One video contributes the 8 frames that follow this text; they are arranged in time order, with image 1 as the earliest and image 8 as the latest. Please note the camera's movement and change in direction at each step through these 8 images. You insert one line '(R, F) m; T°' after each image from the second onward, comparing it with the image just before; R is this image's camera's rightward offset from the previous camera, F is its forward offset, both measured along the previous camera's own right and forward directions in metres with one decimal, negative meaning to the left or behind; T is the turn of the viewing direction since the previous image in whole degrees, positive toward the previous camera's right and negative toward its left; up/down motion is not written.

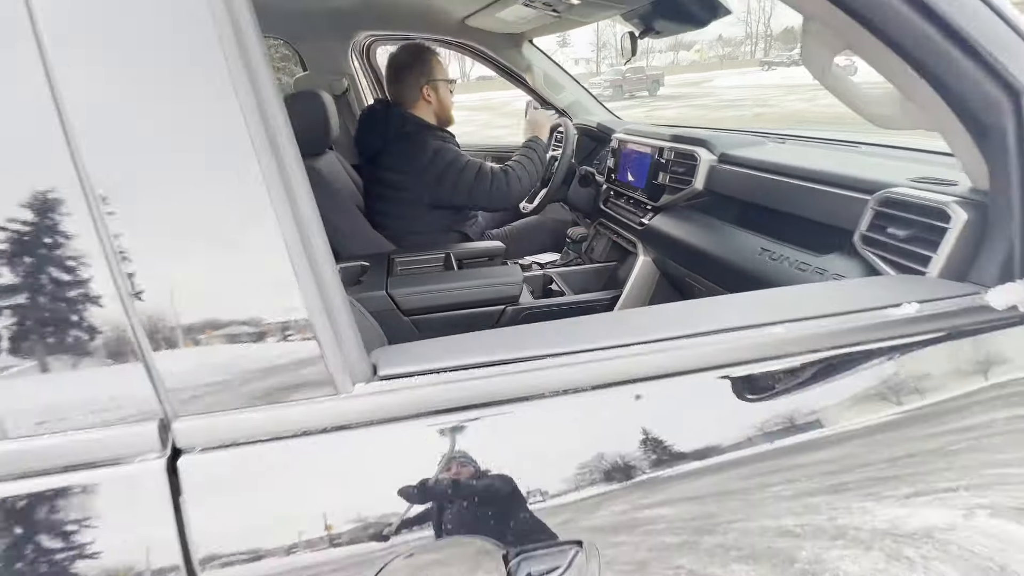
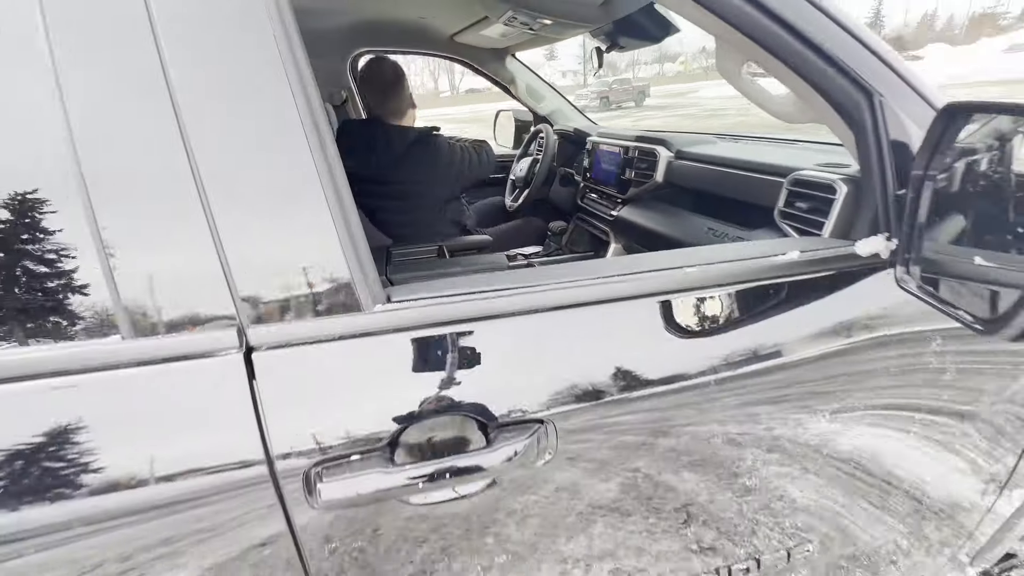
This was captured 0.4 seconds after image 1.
(0.0, -0.1) m; +1°
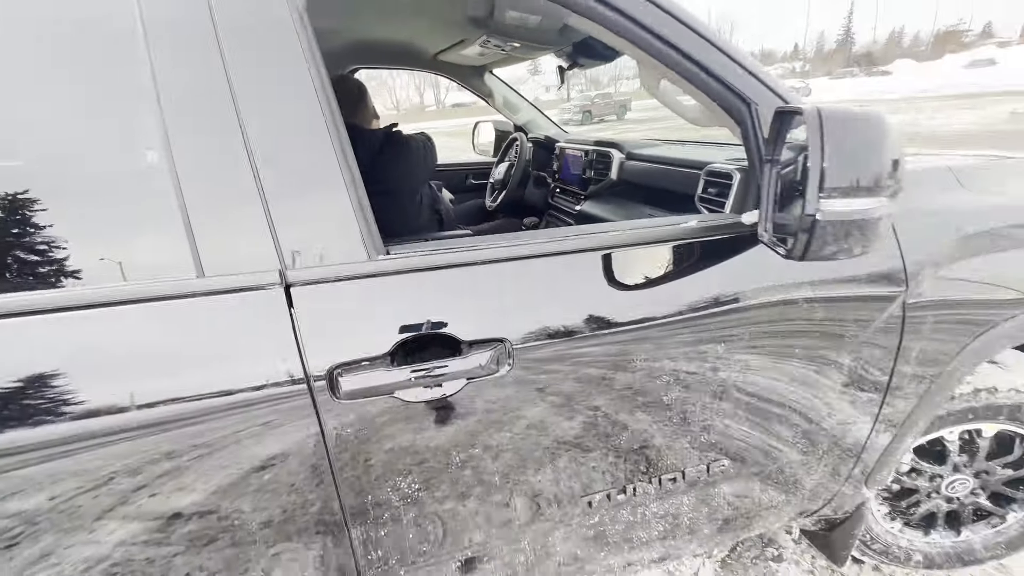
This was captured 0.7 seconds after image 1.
(0.0, -0.2) m; +2°
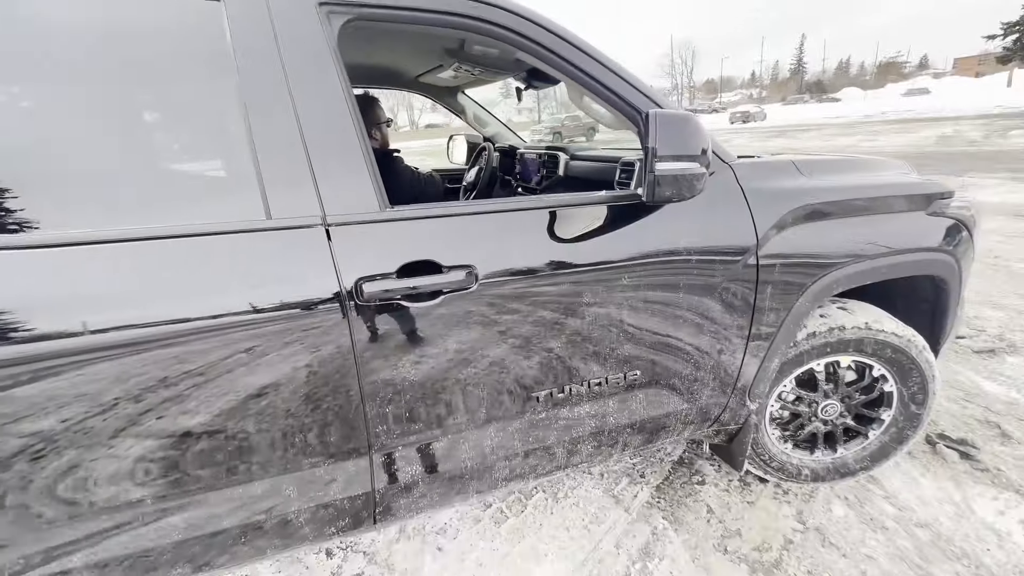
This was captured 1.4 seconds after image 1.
(0.0, -0.4) m; +3°
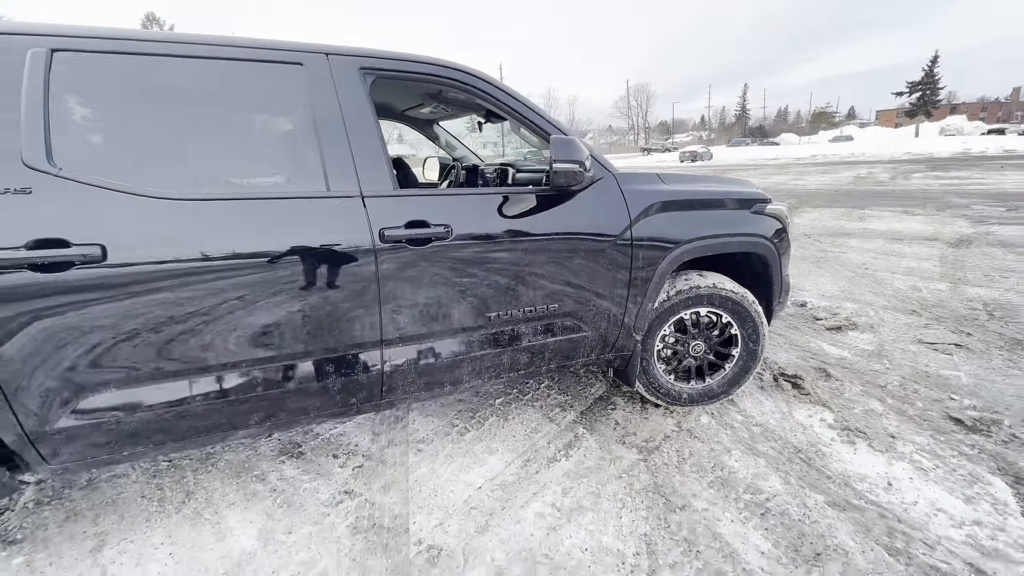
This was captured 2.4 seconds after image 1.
(0.0, -0.7) m; +5°
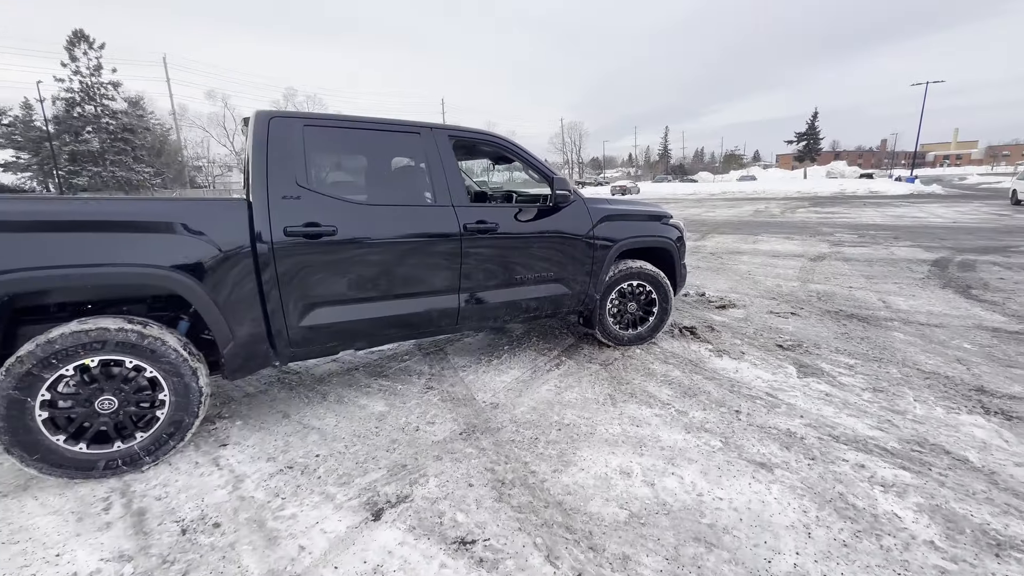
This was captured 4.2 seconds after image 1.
(-0.6, -1.4) m; +8°
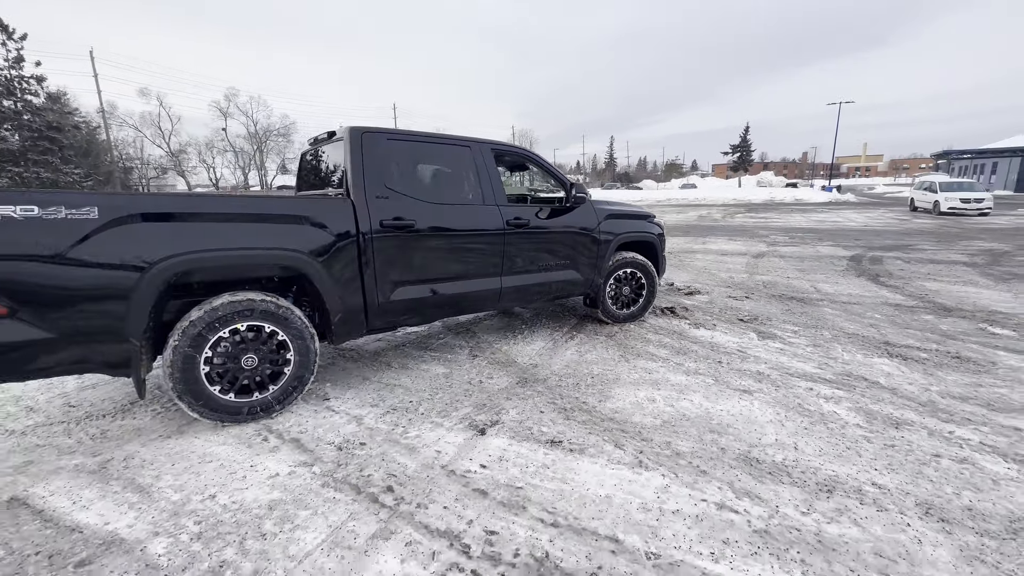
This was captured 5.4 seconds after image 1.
(-0.7, -0.7) m; +6°
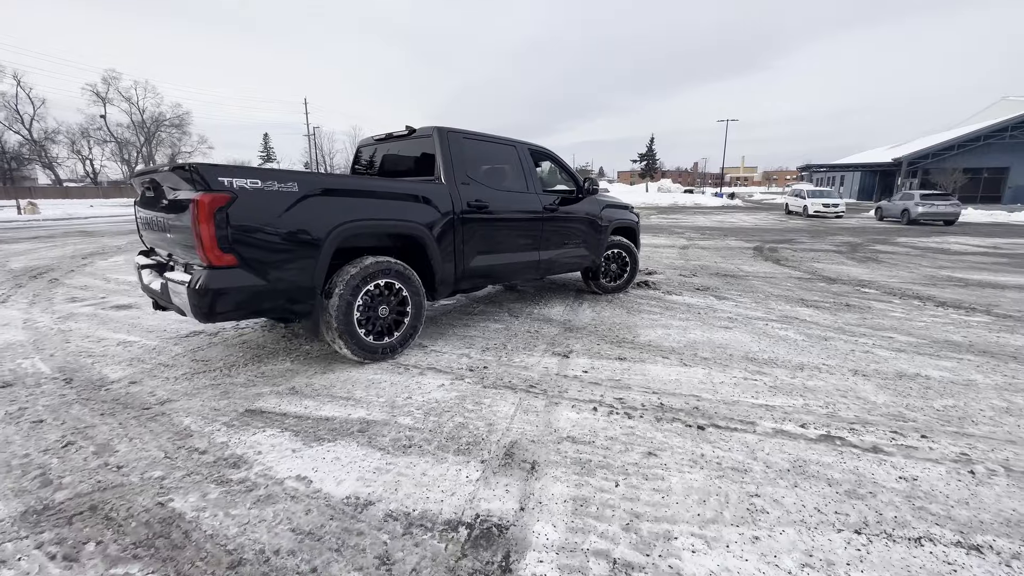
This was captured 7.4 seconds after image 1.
(-1.3, -0.8) m; +11°
